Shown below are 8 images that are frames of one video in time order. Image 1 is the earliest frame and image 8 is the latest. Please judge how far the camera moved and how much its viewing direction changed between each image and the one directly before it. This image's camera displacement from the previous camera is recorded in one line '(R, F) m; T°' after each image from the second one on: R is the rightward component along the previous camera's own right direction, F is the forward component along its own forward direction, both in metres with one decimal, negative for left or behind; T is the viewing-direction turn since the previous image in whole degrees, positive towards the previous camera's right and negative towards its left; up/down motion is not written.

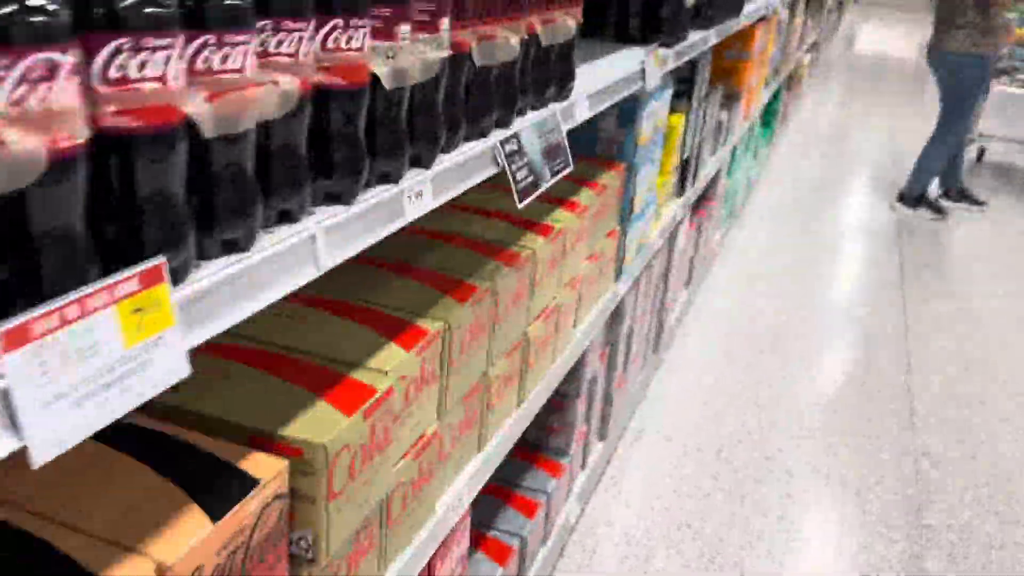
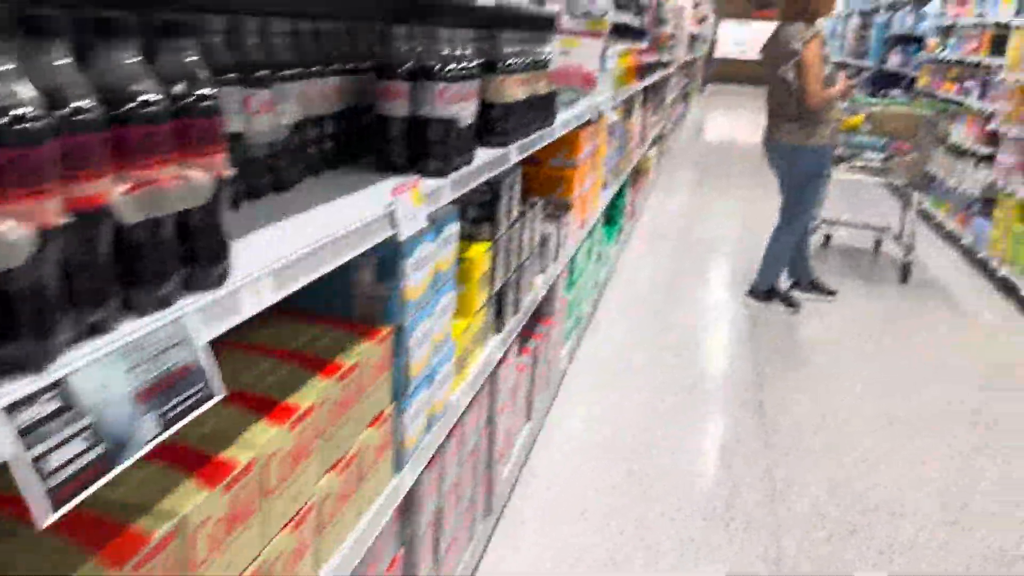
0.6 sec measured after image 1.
(+0.2, +0.2) m; +8°
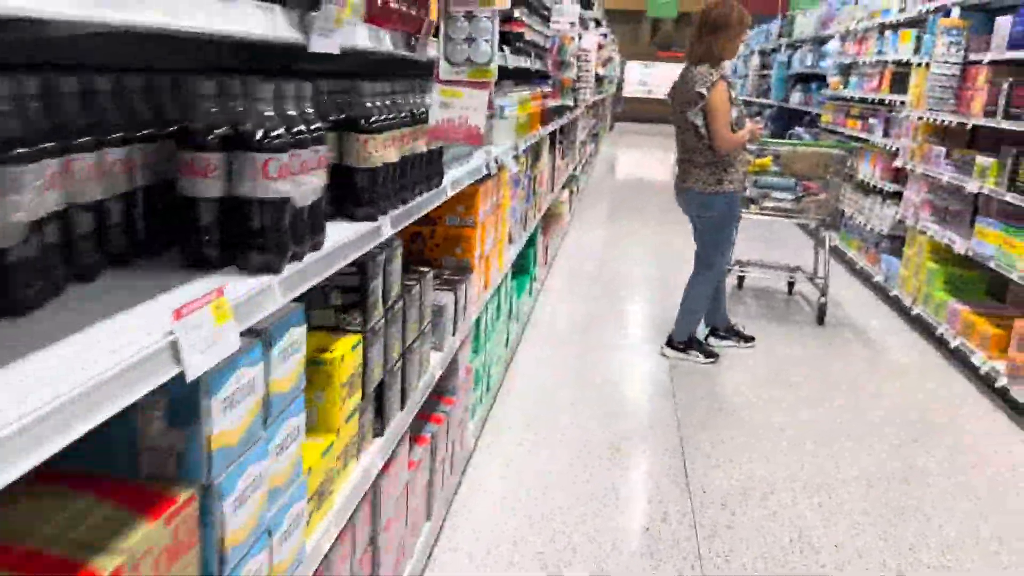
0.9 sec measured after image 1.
(+0.1, +0.3) m; +5°
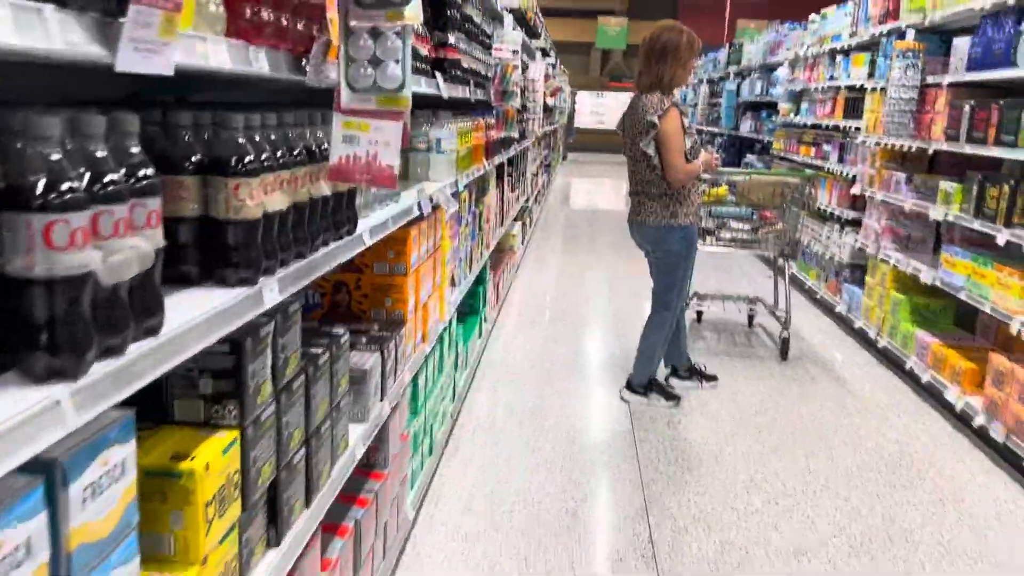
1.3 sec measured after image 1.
(+0.1, +0.3) m; +3°
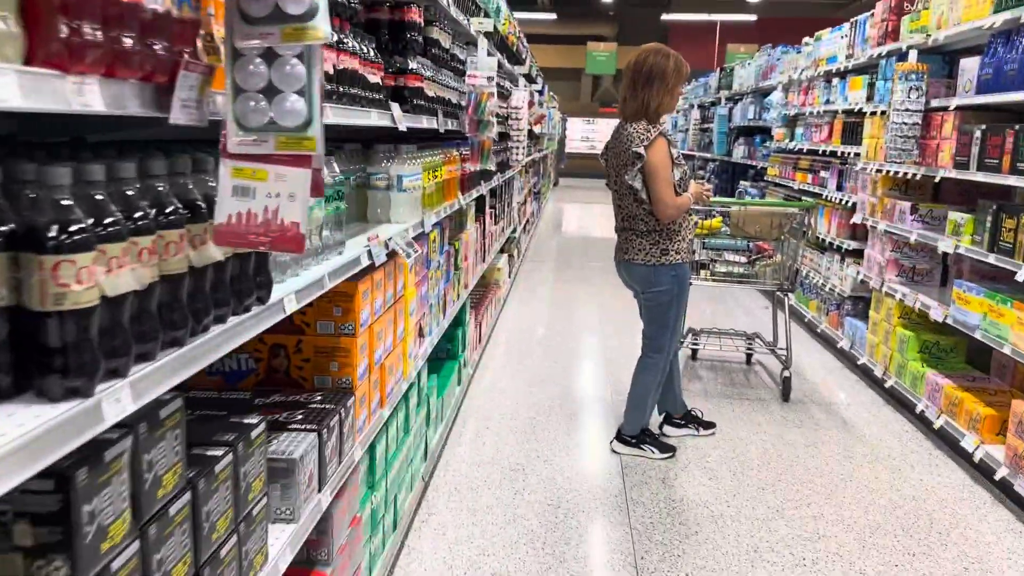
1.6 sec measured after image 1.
(+0.1, +0.3) m; 0°
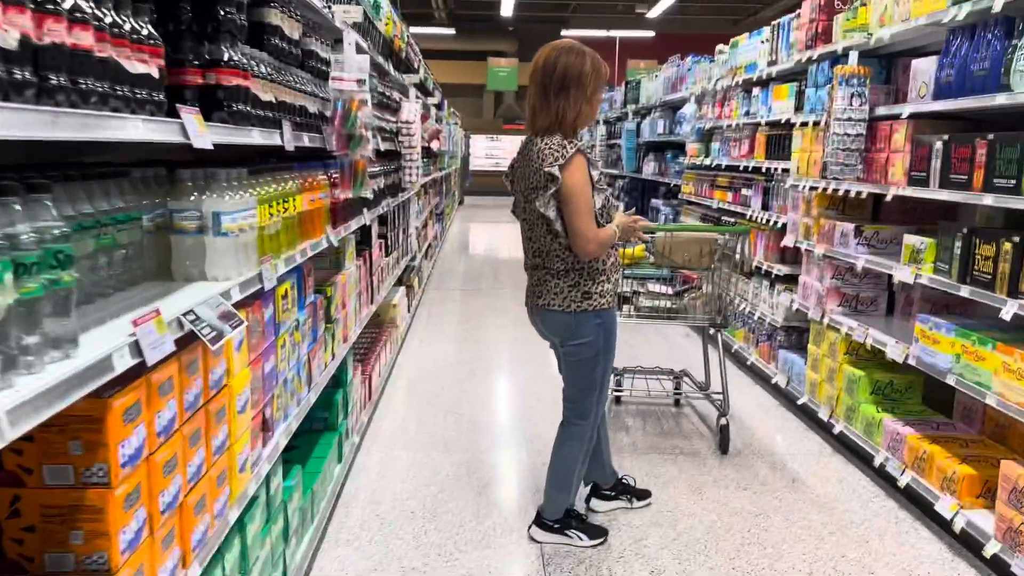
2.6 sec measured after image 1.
(+0.1, +0.6) m; +6°
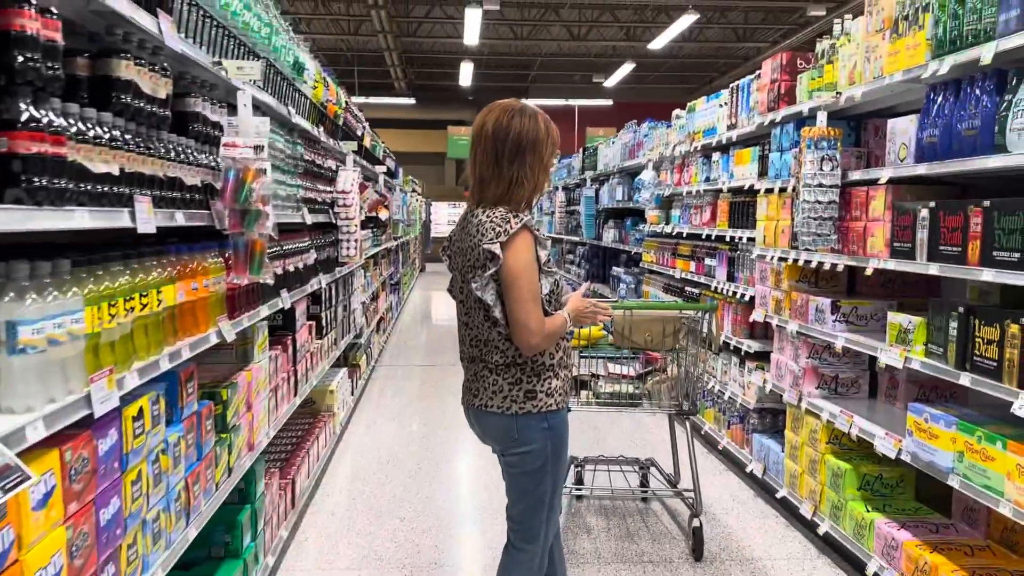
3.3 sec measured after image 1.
(+0.1, +0.4) m; +2°
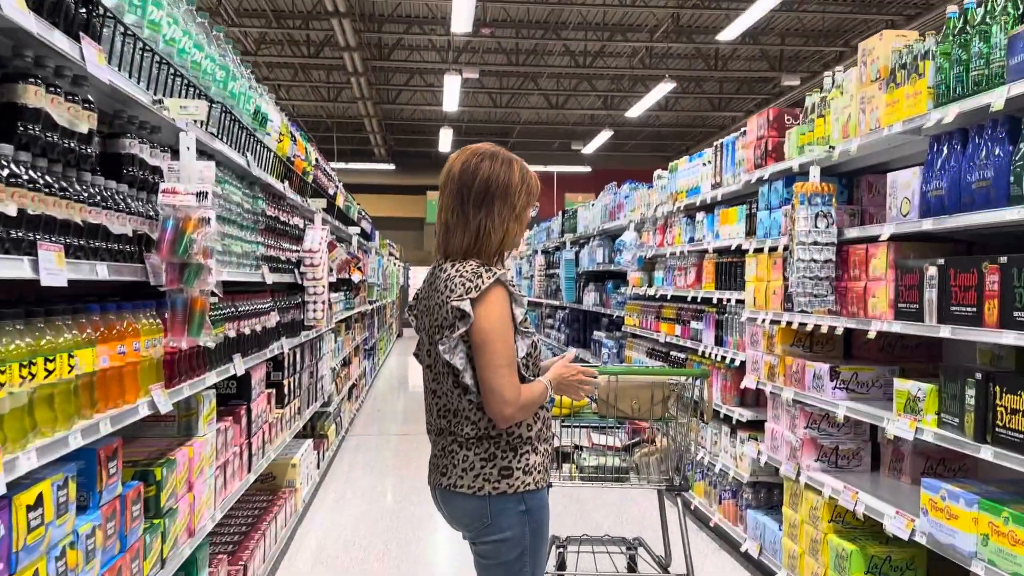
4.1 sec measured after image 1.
(0.0, +0.2) m; +1°
